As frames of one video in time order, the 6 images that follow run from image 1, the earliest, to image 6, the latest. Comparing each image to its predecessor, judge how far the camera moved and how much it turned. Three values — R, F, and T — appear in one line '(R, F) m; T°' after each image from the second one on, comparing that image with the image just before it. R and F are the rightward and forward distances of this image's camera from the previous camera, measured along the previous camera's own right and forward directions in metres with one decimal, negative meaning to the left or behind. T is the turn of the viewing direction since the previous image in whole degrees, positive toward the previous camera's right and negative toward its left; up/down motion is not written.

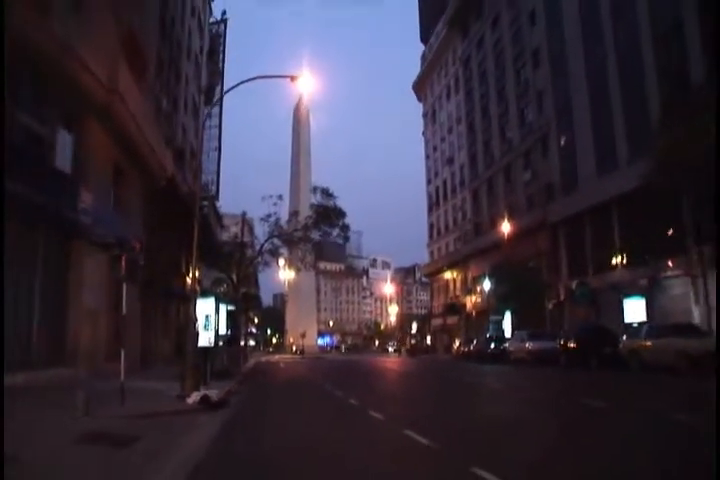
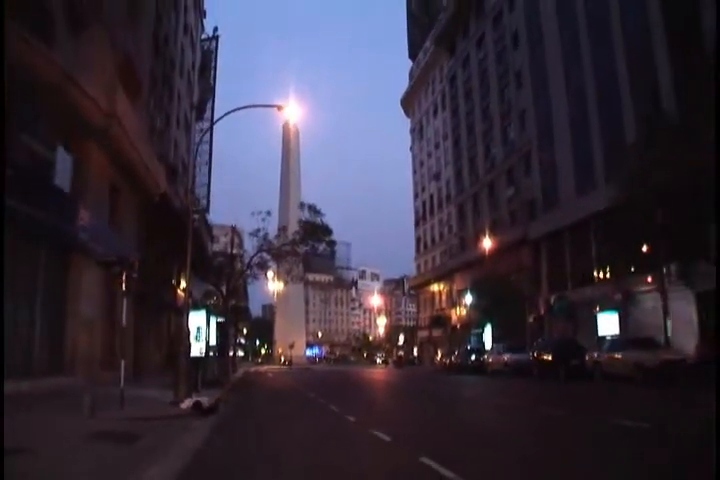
(+0.1, -0.9) m; +1°
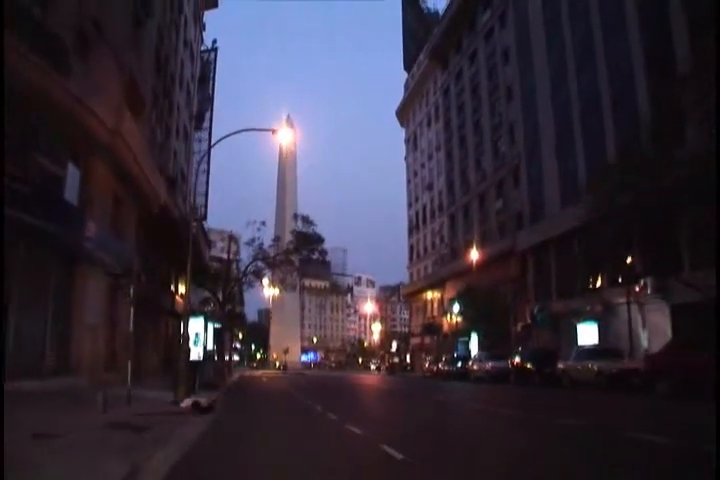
(+0.2, -1.1) m; 0°
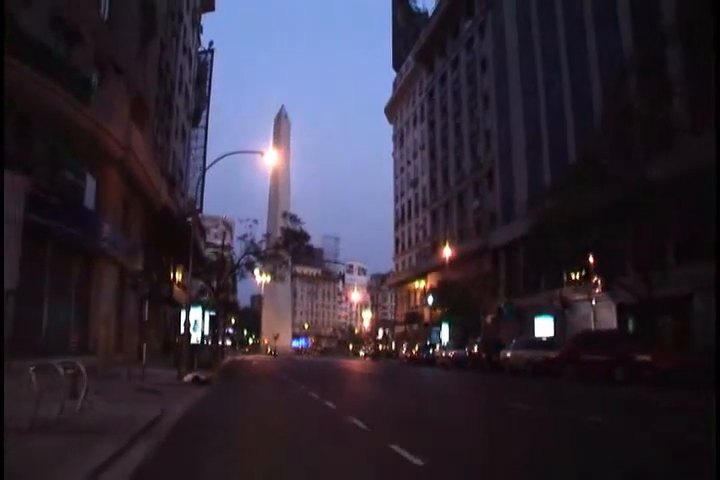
(+0.4, -2.9) m; 0°
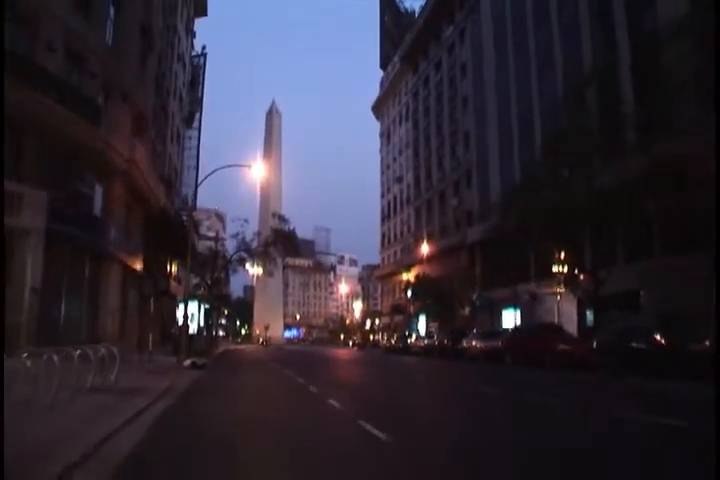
(+0.4, -2.5) m; +1°
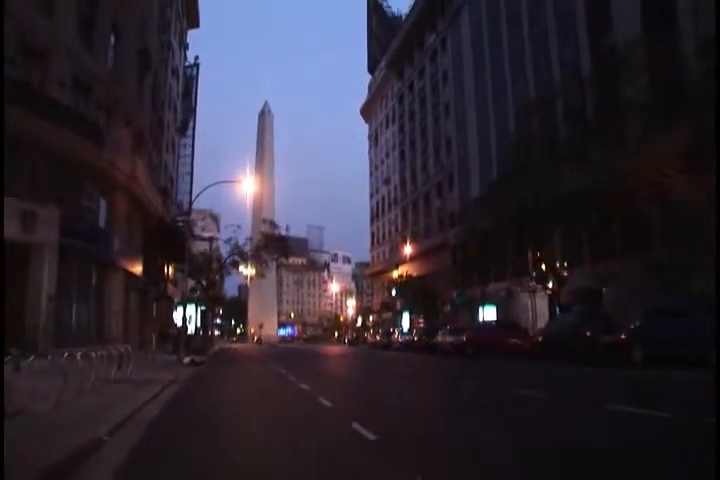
(+0.4, -2.2) m; 0°
